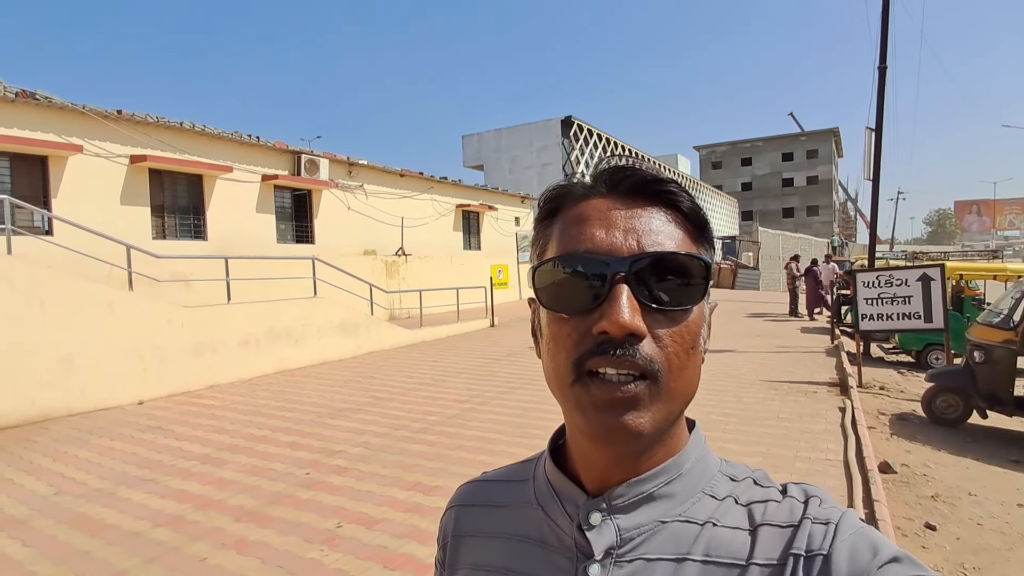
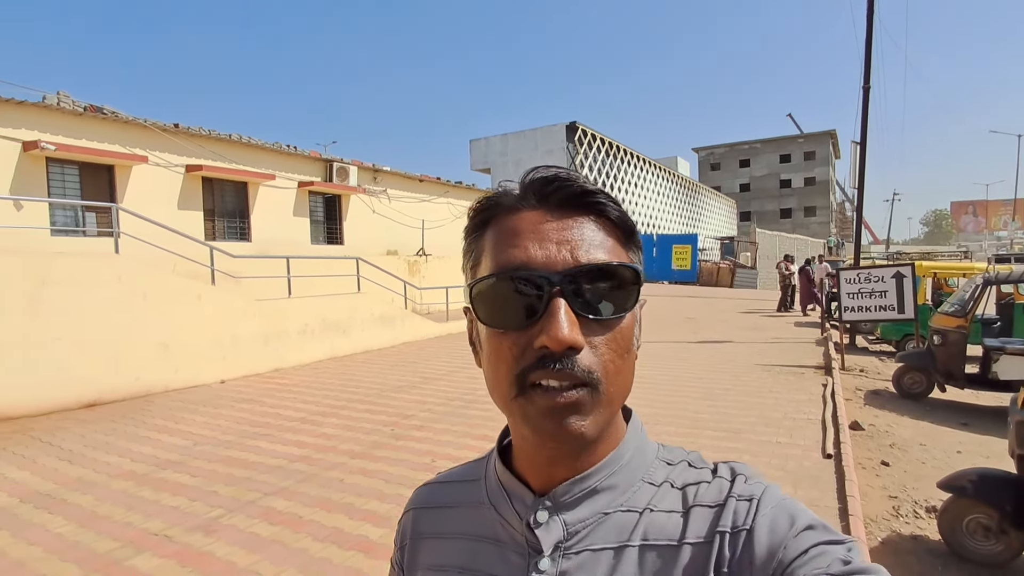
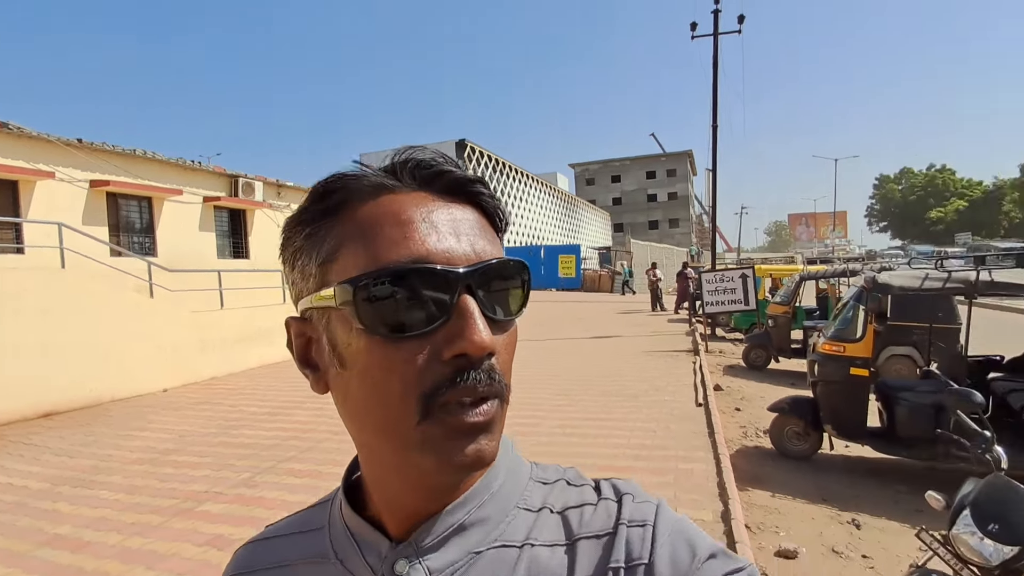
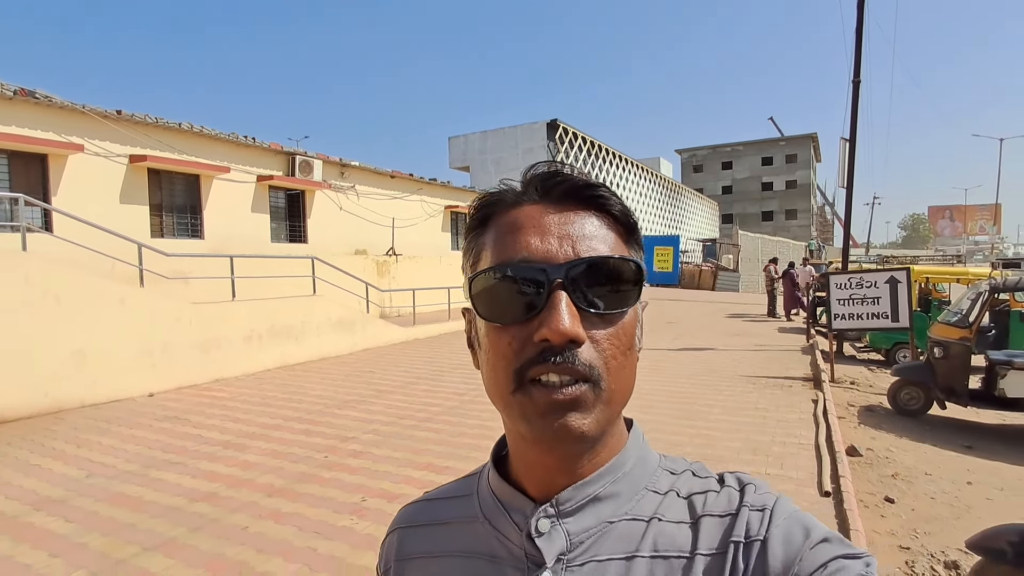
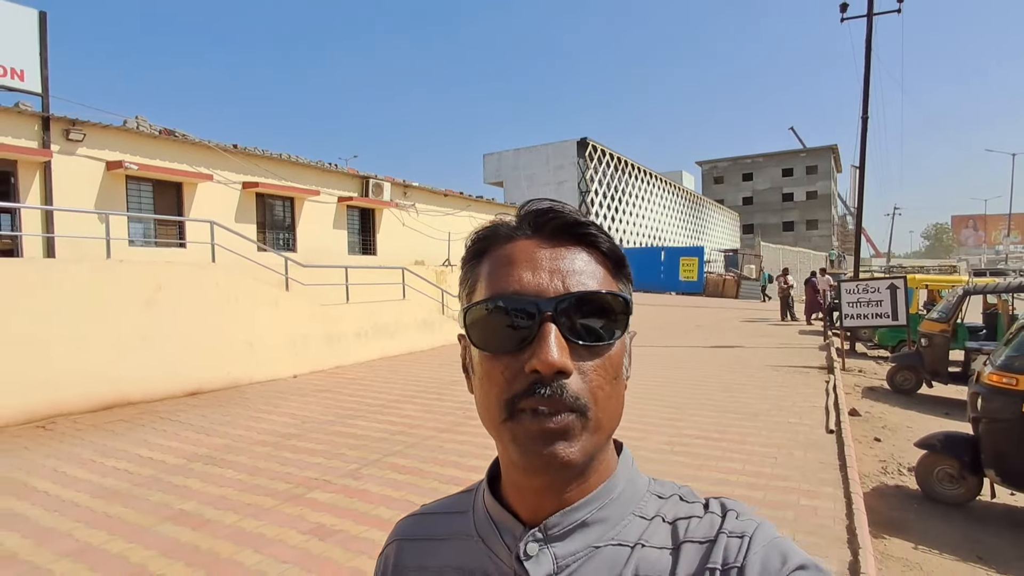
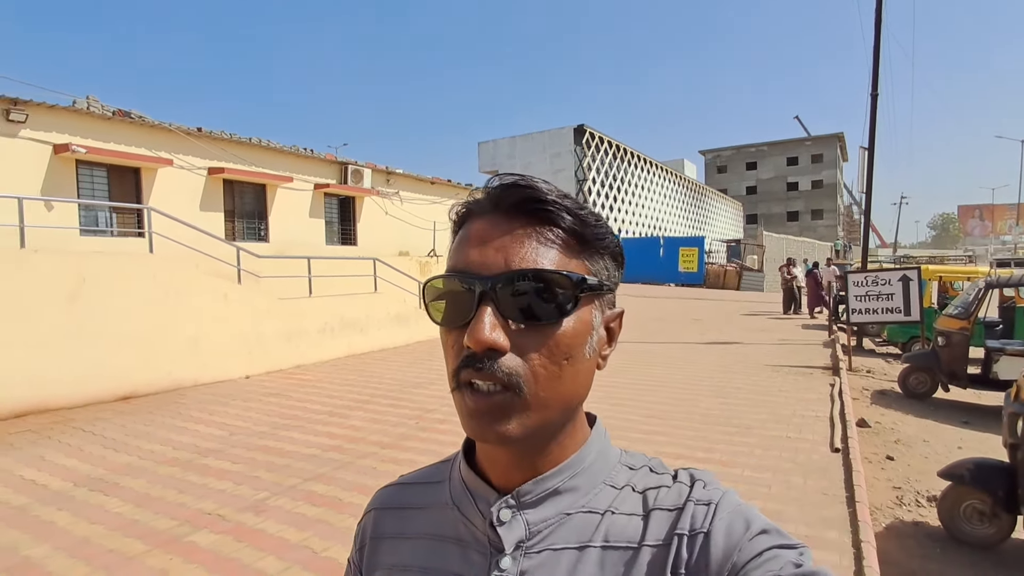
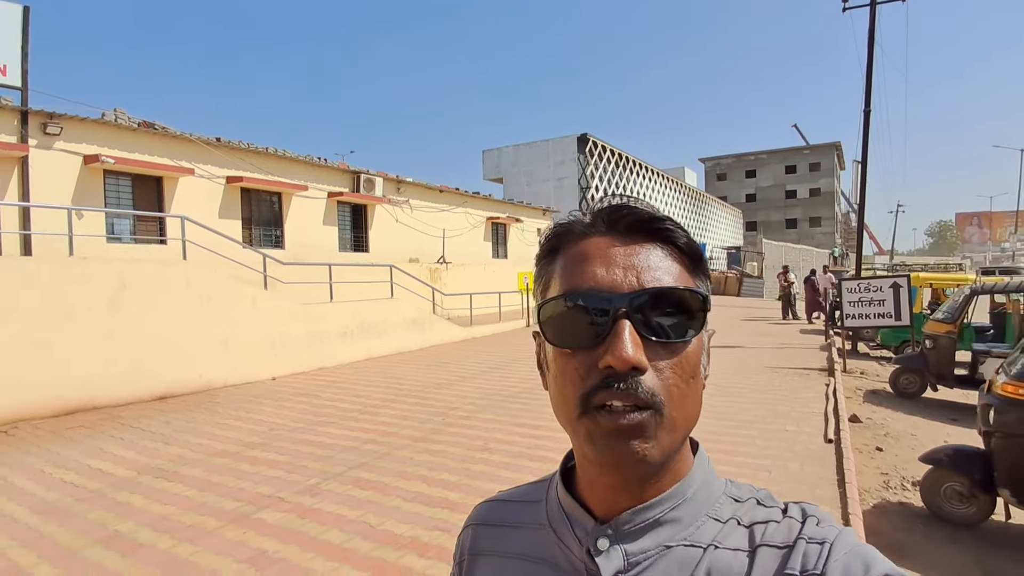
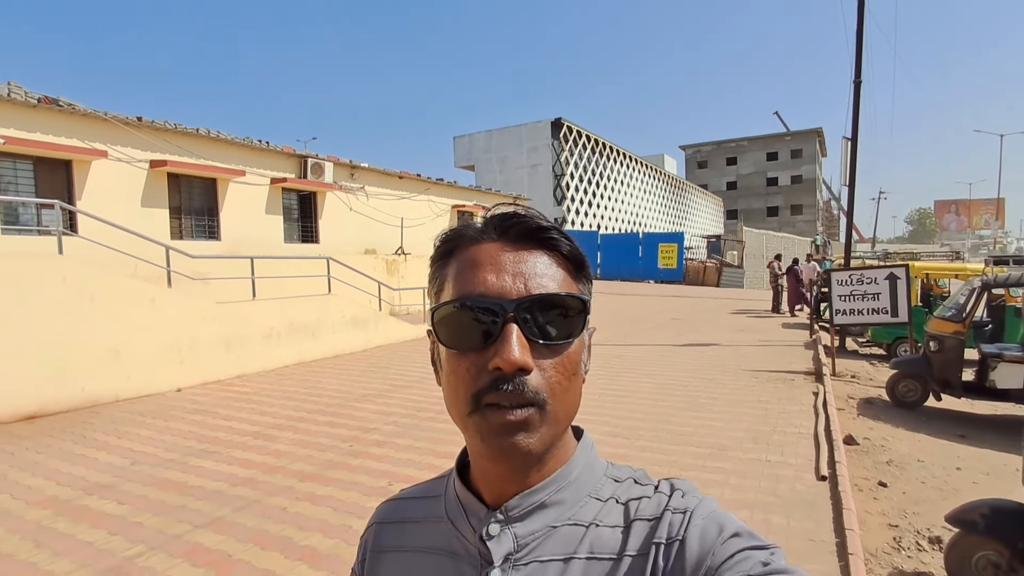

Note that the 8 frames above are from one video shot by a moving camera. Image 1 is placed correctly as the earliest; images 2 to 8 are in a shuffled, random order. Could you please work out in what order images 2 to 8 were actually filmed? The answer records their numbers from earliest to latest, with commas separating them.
4, 8, 2, 6, 7, 5, 3
